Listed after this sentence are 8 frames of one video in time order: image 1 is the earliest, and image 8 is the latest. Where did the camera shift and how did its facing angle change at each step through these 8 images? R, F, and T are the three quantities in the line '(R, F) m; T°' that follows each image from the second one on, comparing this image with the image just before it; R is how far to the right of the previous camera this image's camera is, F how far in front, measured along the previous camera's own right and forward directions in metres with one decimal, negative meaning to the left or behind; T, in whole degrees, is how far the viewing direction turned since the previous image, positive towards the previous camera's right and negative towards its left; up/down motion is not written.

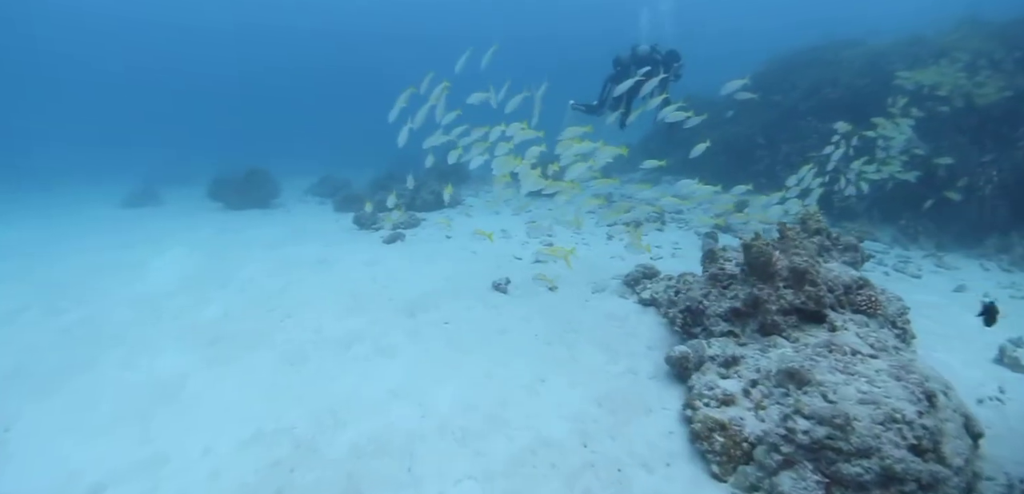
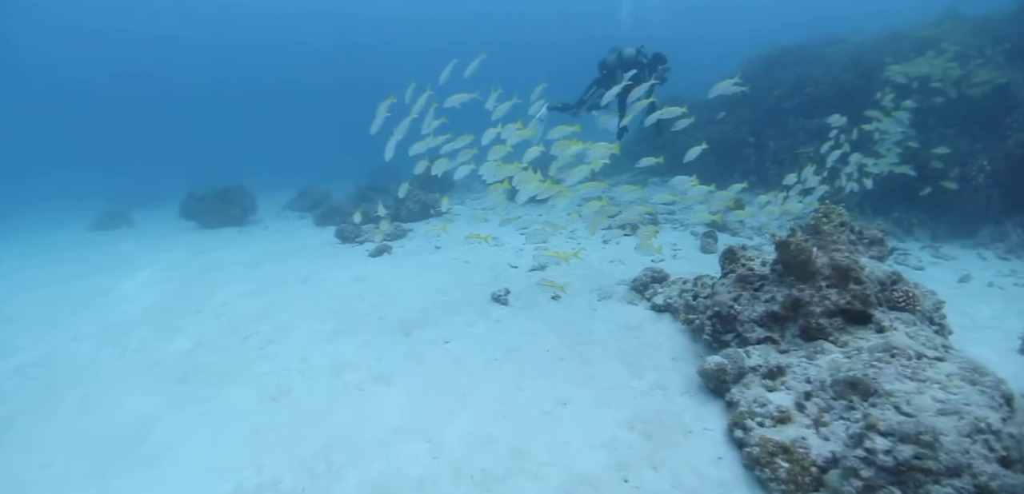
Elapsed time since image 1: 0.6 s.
(-0.3, +0.6) m; +2°
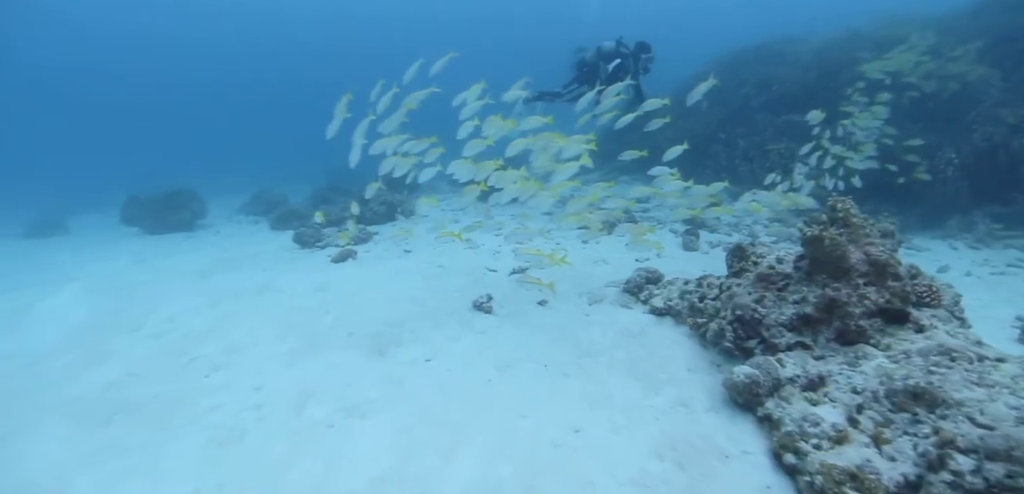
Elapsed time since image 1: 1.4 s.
(-0.3, +0.7) m; +4°
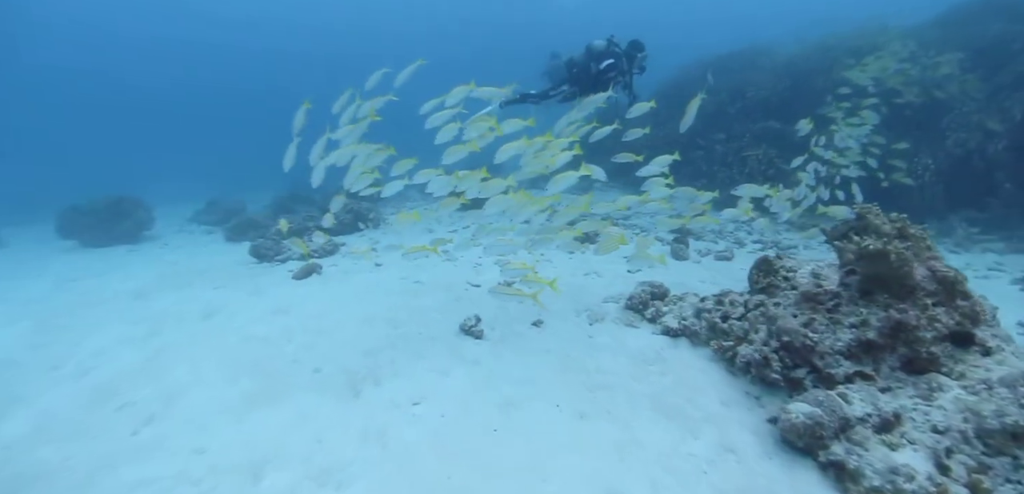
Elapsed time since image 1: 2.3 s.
(-0.3, +0.8) m; +4°
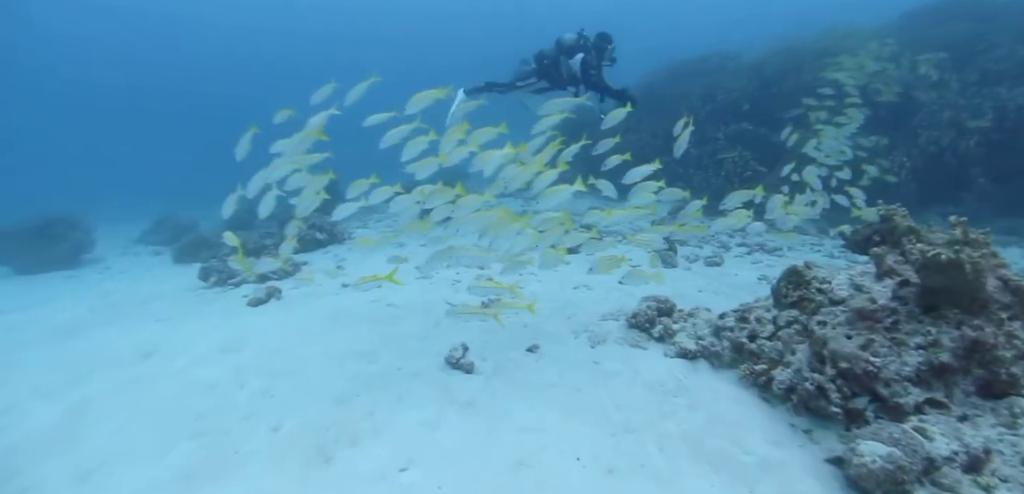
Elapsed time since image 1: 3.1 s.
(-0.2, +0.7) m; +4°
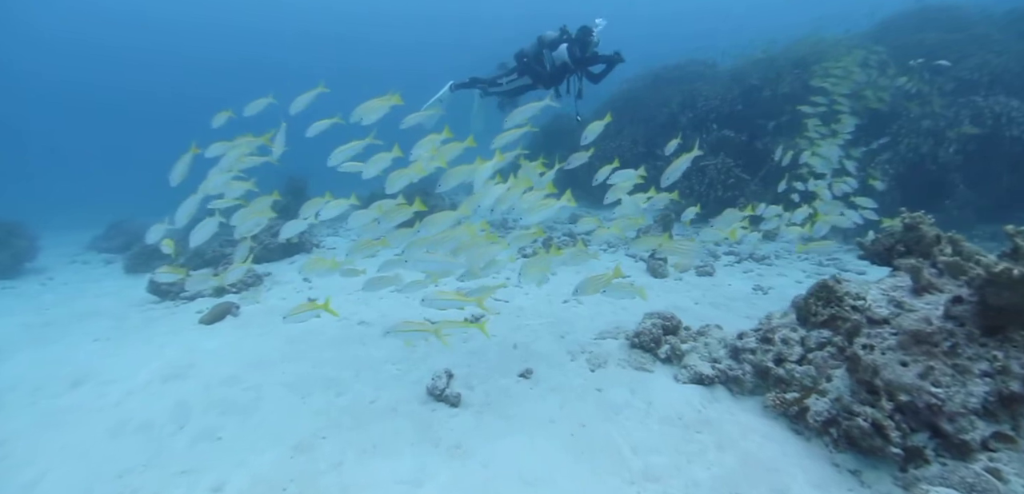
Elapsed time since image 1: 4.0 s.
(-0.2, +0.6) m; +3°
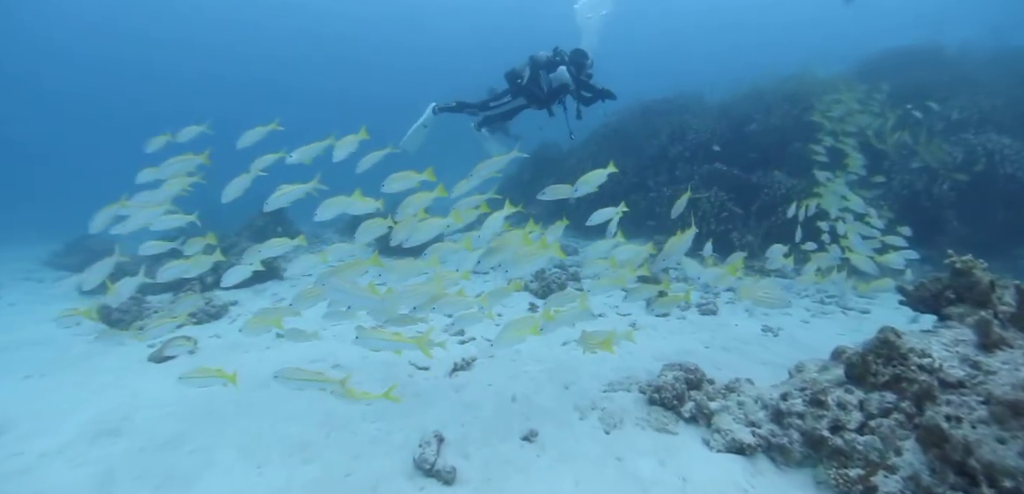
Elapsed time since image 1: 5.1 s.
(-0.2, +0.6) m; +2°
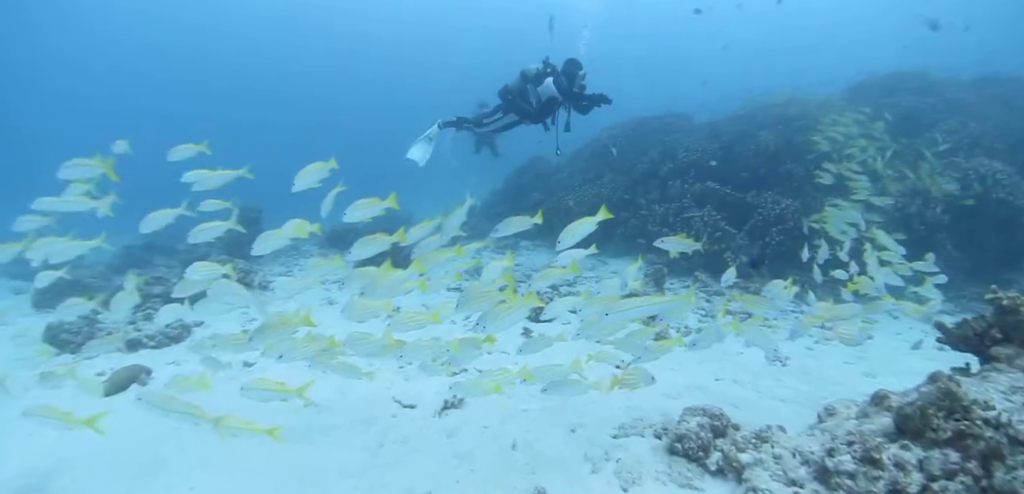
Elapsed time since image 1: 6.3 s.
(-0.2, +0.5) m; +2°
